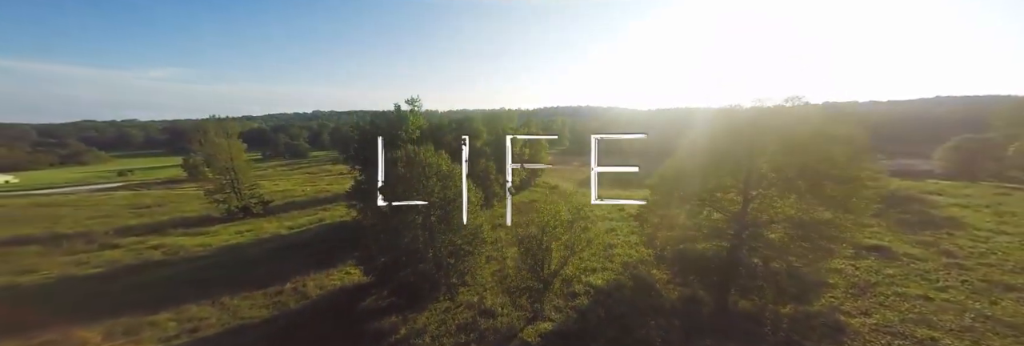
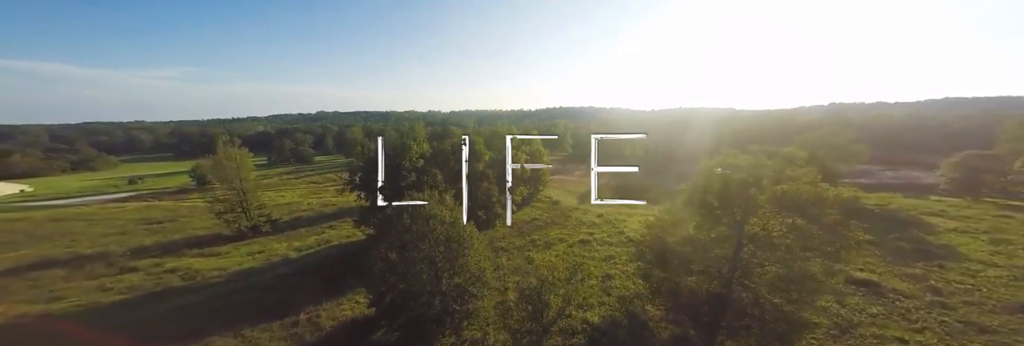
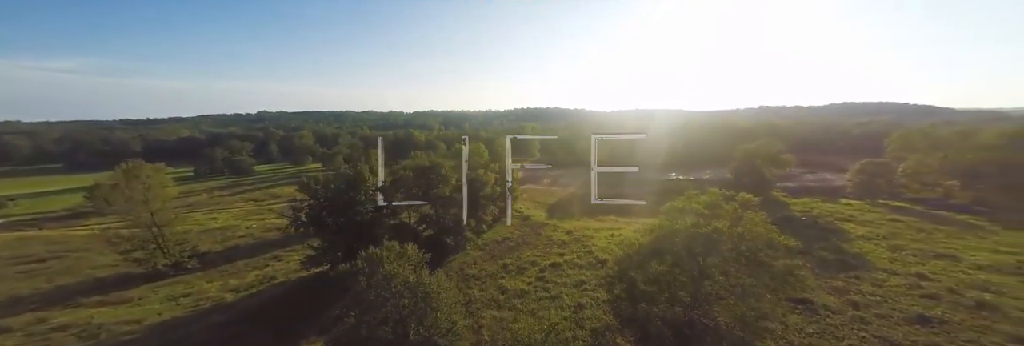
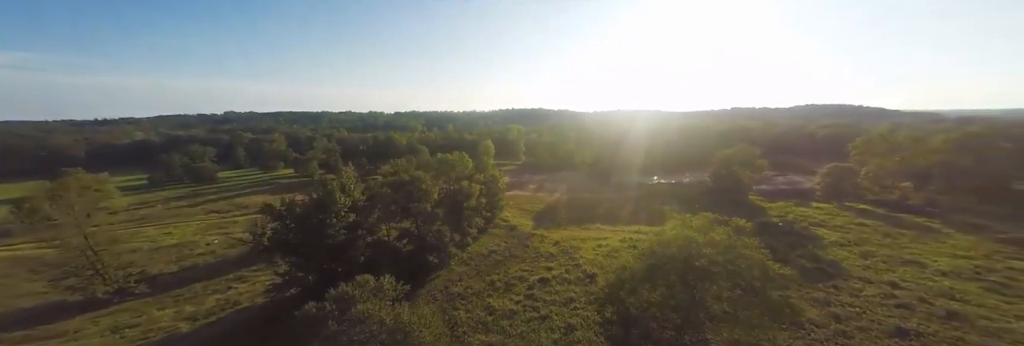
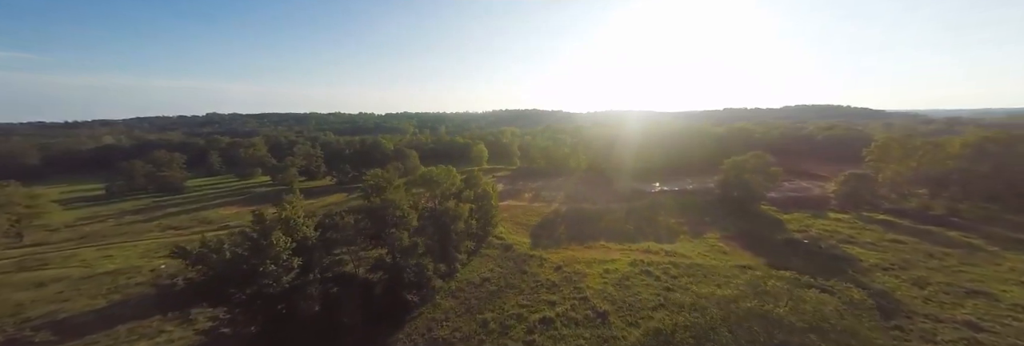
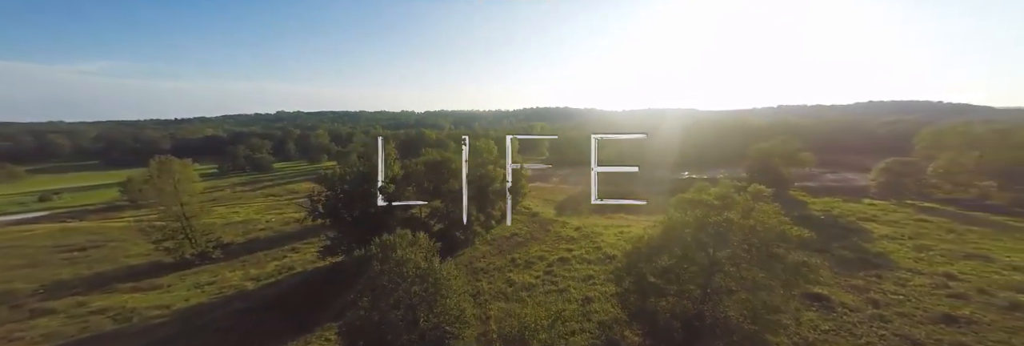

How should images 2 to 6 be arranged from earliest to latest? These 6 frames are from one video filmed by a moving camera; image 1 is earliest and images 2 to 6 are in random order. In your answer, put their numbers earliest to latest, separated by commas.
2, 6, 3, 4, 5
